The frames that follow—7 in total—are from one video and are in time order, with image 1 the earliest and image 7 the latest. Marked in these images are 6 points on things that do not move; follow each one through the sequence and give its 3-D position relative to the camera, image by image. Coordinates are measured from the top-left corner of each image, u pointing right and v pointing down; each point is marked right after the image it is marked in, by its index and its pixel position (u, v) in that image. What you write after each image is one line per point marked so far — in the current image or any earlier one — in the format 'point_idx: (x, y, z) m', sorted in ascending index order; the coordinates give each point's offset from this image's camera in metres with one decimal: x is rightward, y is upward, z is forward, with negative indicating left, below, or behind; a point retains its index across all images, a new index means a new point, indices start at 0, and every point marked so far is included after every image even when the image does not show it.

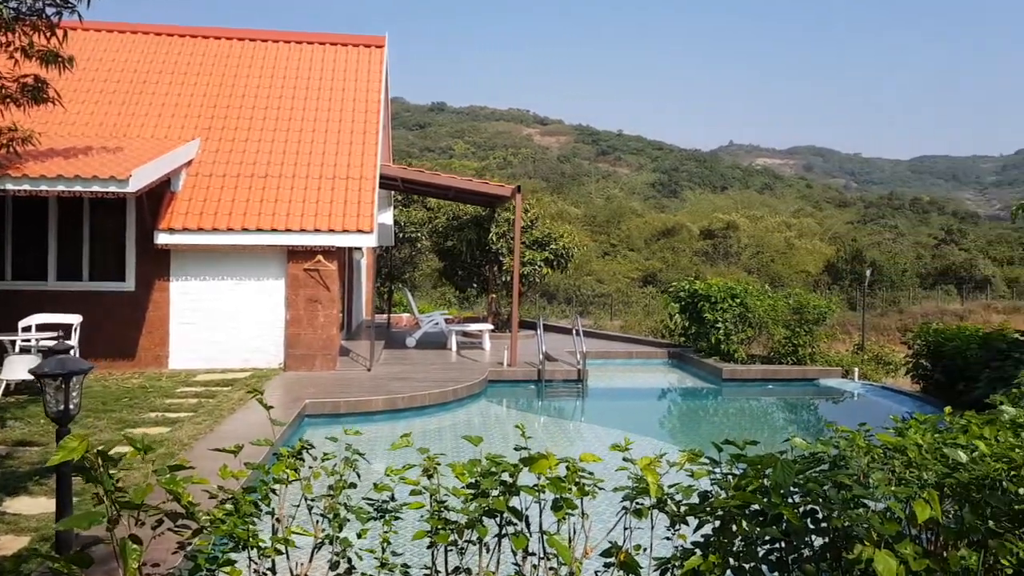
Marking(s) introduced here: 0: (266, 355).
0: (-3.3, -0.9, +10.6) m
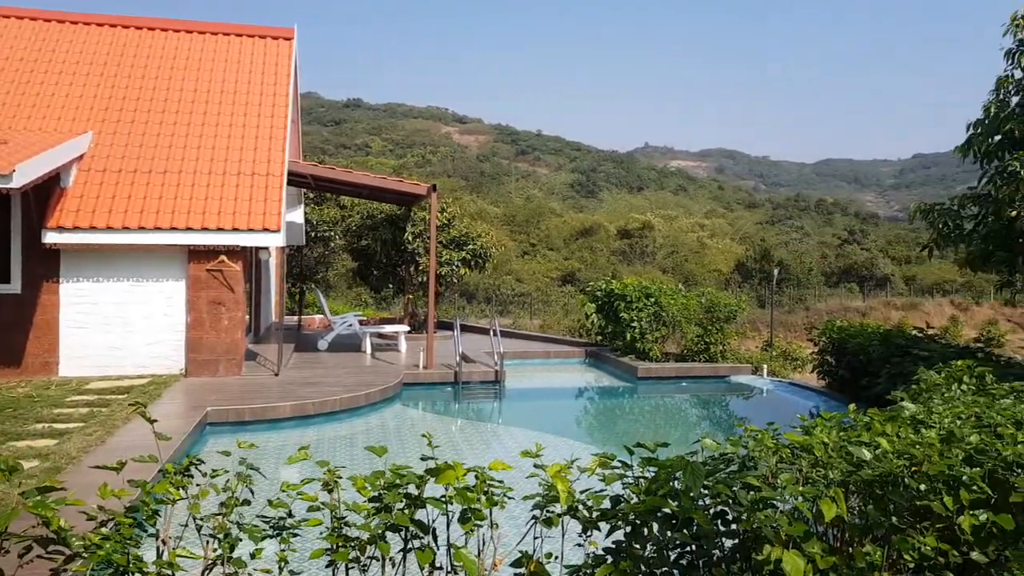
0: (-4.4, -0.9, +10.1) m
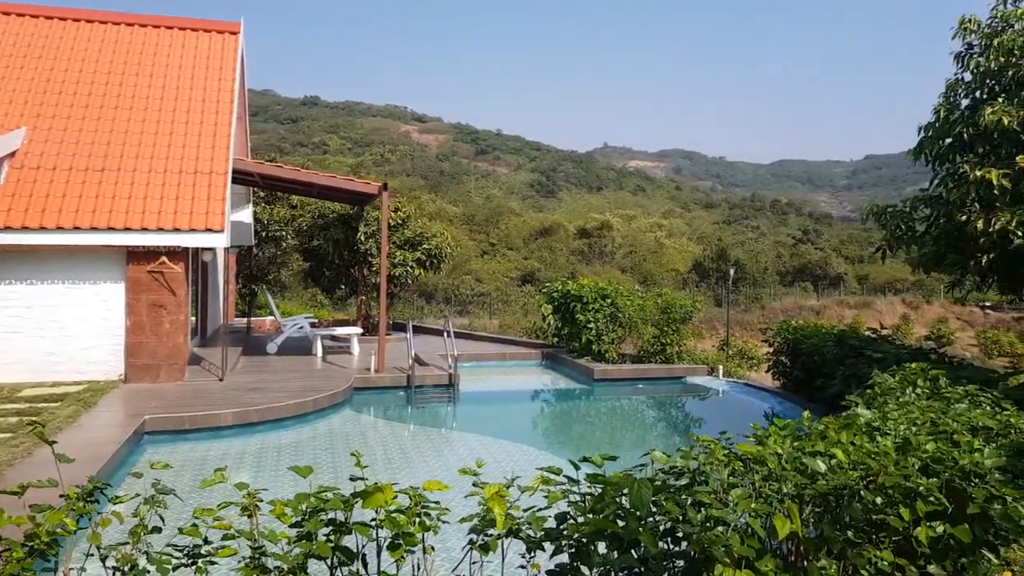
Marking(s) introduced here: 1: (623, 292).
0: (-5.0, -1.0, +9.7) m
1: (+1.9, -0.1, +12.7) m
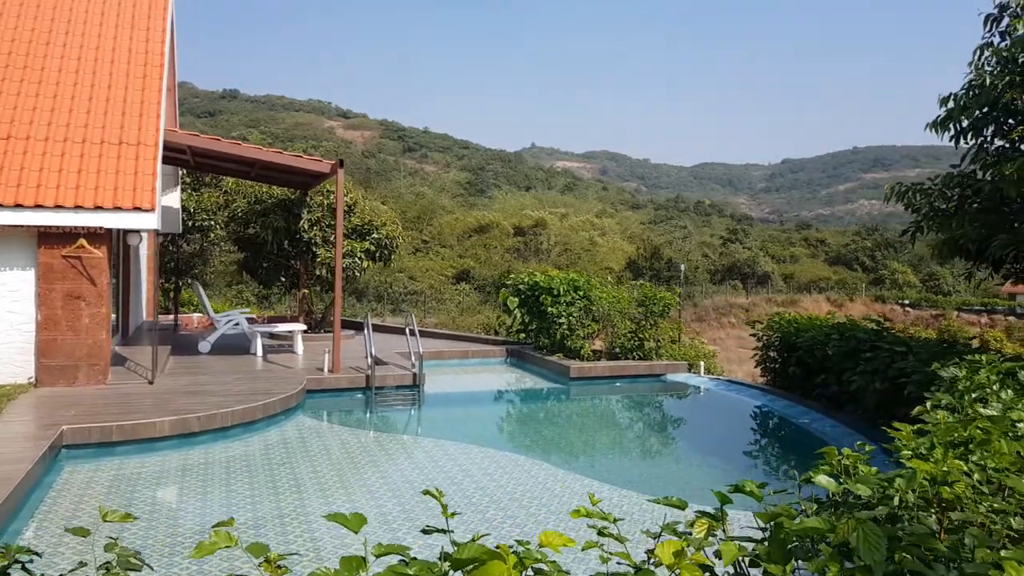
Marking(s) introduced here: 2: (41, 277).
0: (-5.3, -0.8, +8.2) m
1: (+1.3, +0.1, +11.9) m
2: (-4.9, +0.1, +8.2) m
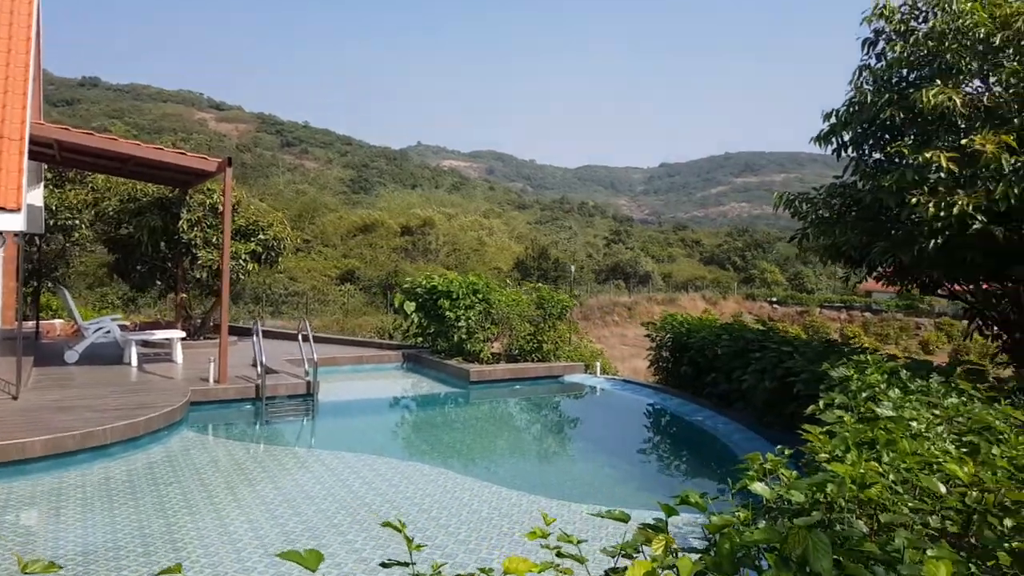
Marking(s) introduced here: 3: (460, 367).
0: (-6.2, -0.9, +7.3) m
1: (-0.3, 0.0, +11.9) m
2: (-5.9, 0.0, +7.3) m
3: (-0.8, -1.1, +11.2) m
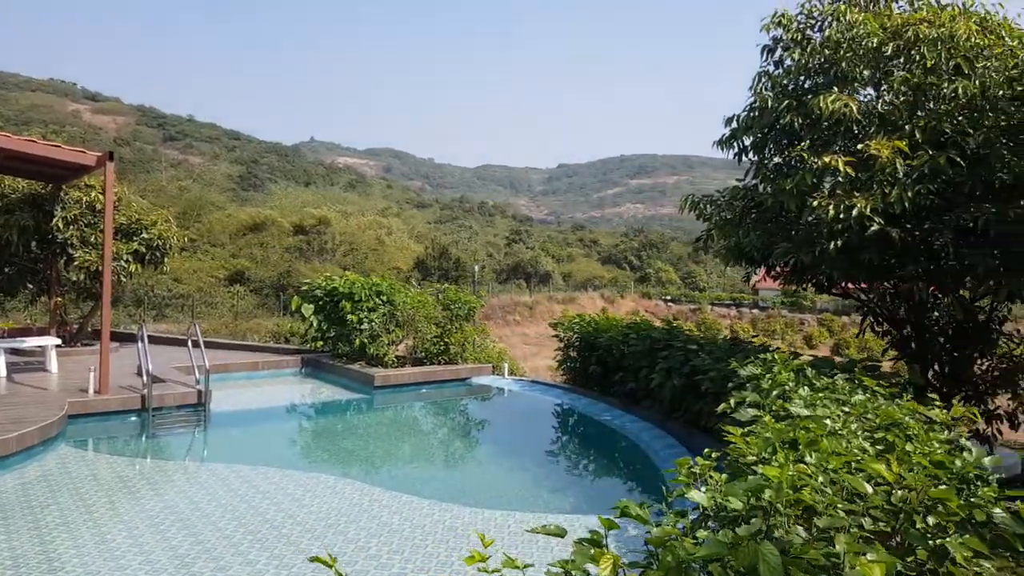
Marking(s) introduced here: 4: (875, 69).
0: (-7.0, -1.0, +6.3) m
1: (-1.7, 0.0, +11.6) m
2: (-6.6, 0.0, +6.4) m
3: (-2.1, -1.1, +10.8) m
4: (+2.8, +1.7, +6.1) m
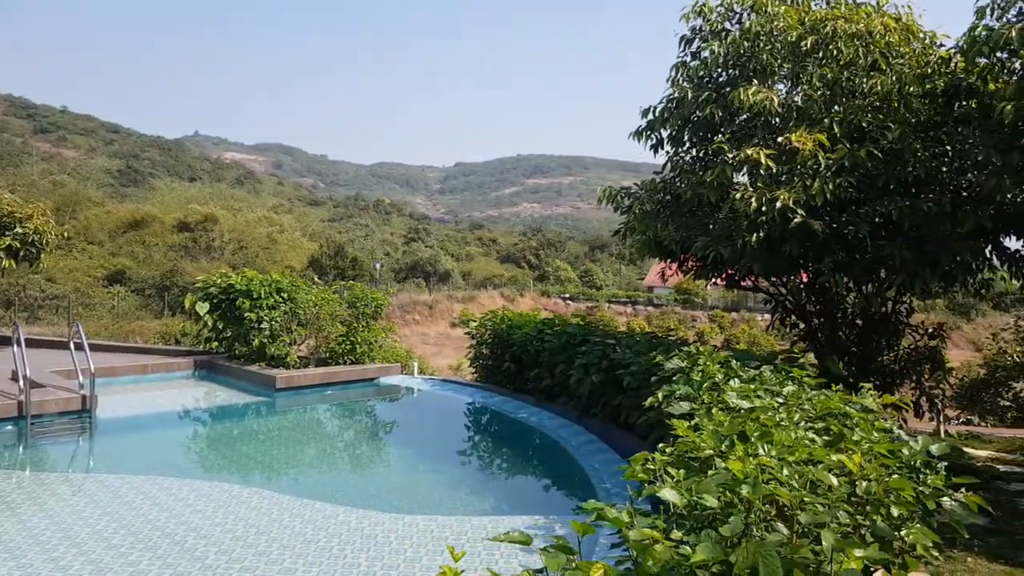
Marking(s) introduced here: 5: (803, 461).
0: (-7.6, -0.9, +5.2) m
1: (-3.0, +0.1, +11.1) m
2: (-7.2, 0.0, +5.2) m
3: (-3.3, -1.1, +10.3) m
4: (+2.2, +1.8, +6.2) m
5: (+1.0, -0.6, +2.7) m
